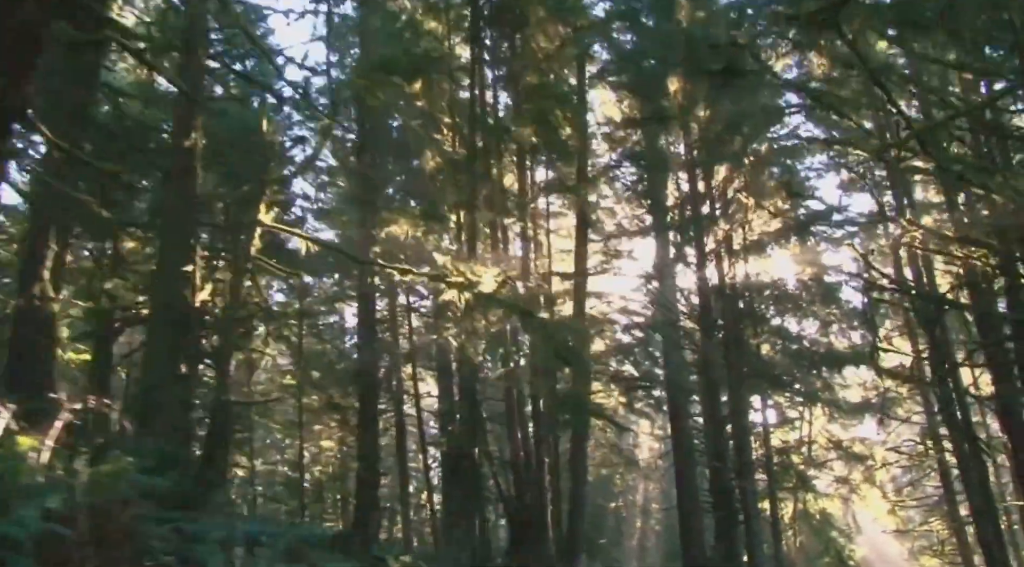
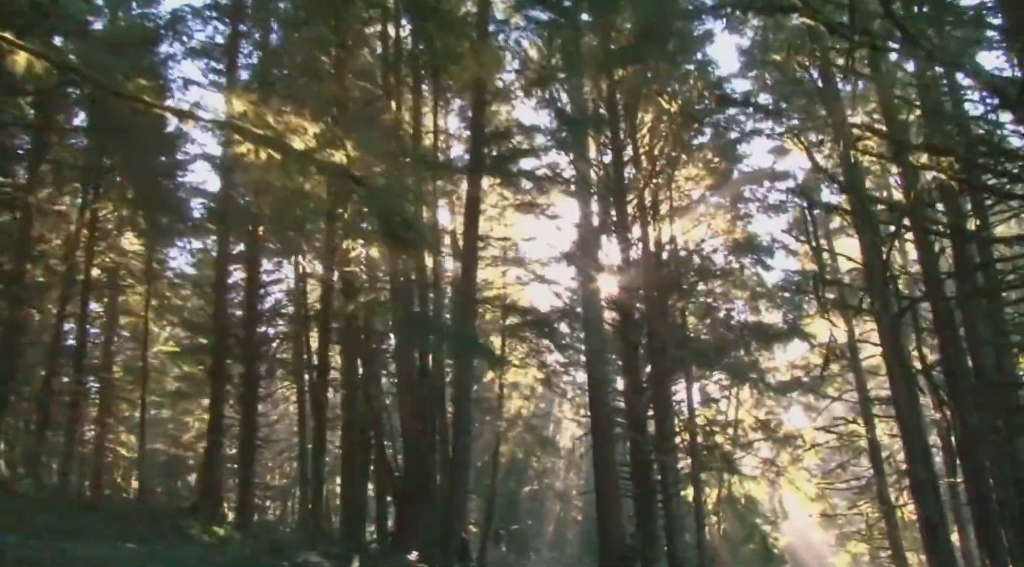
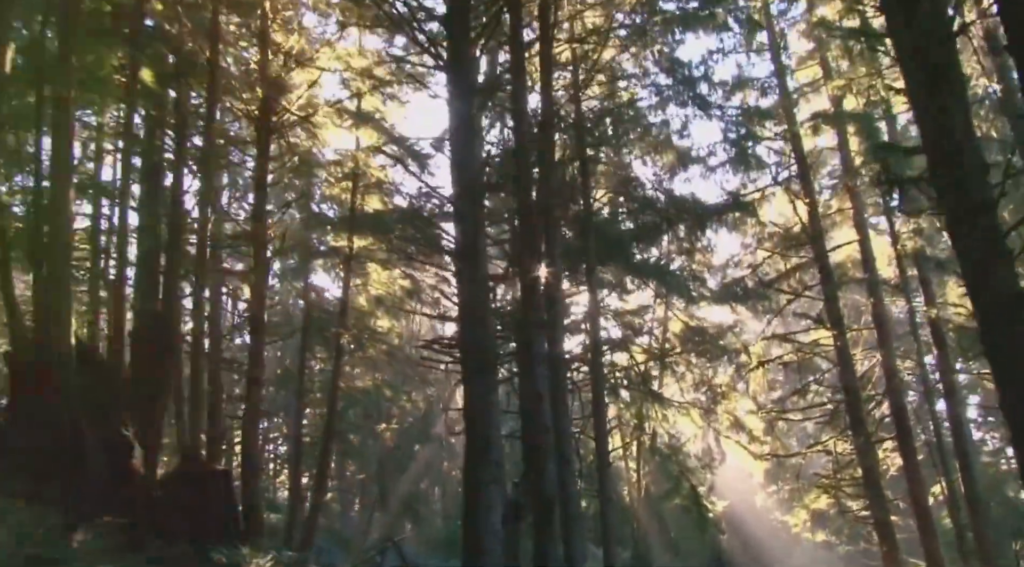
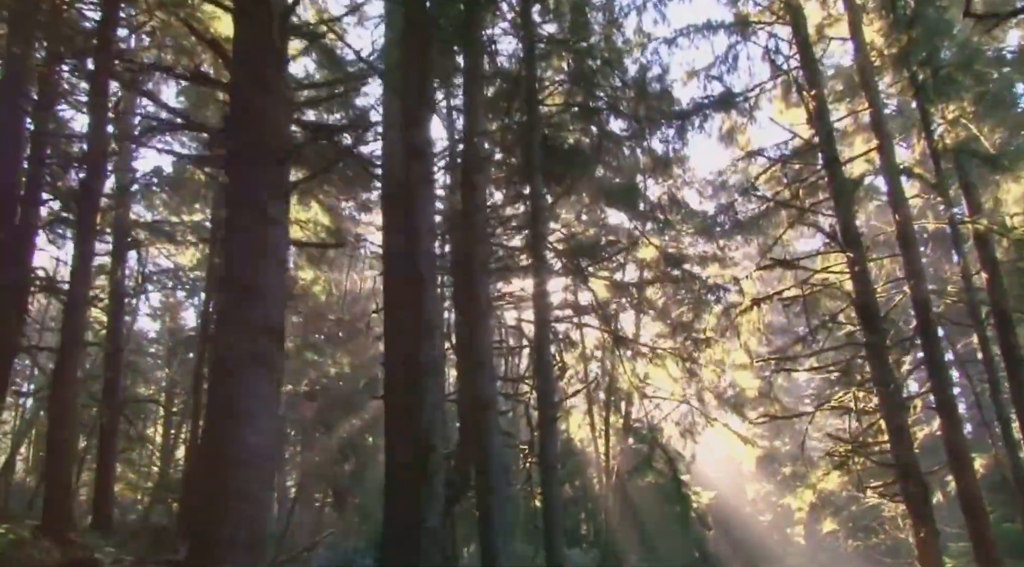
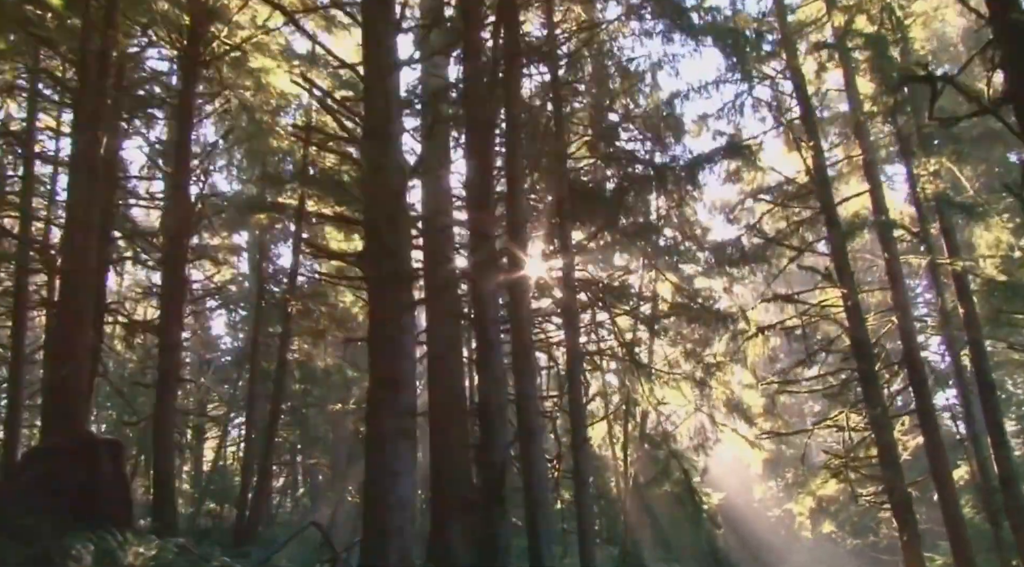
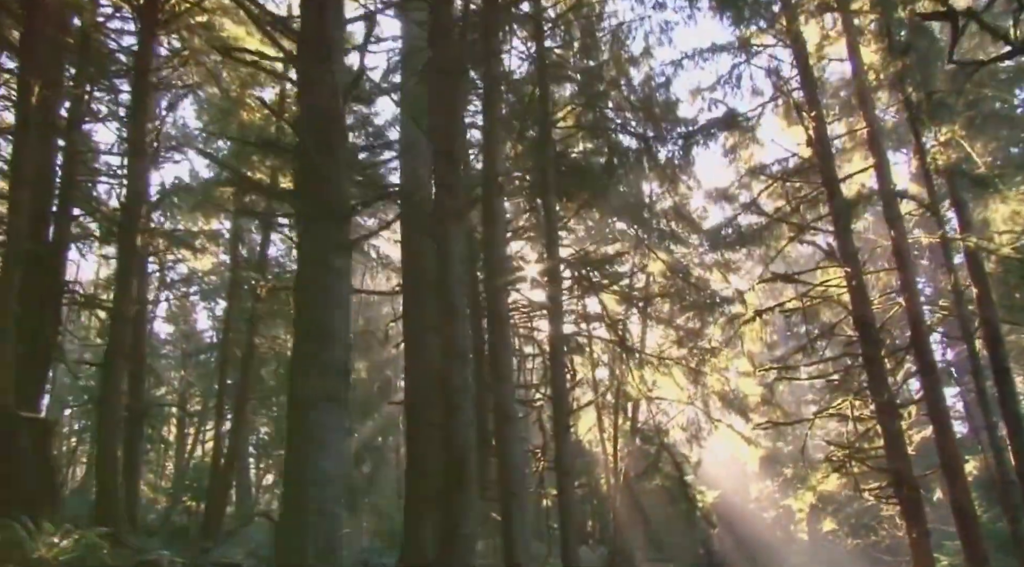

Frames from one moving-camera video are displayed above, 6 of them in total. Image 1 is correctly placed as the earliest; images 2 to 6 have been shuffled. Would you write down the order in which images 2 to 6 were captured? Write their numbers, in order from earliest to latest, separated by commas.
2, 3, 5, 6, 4
